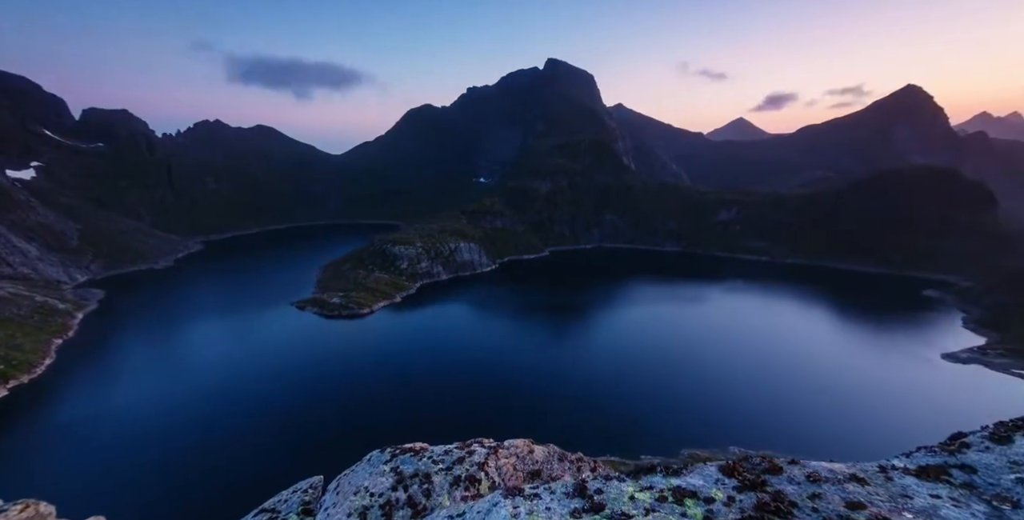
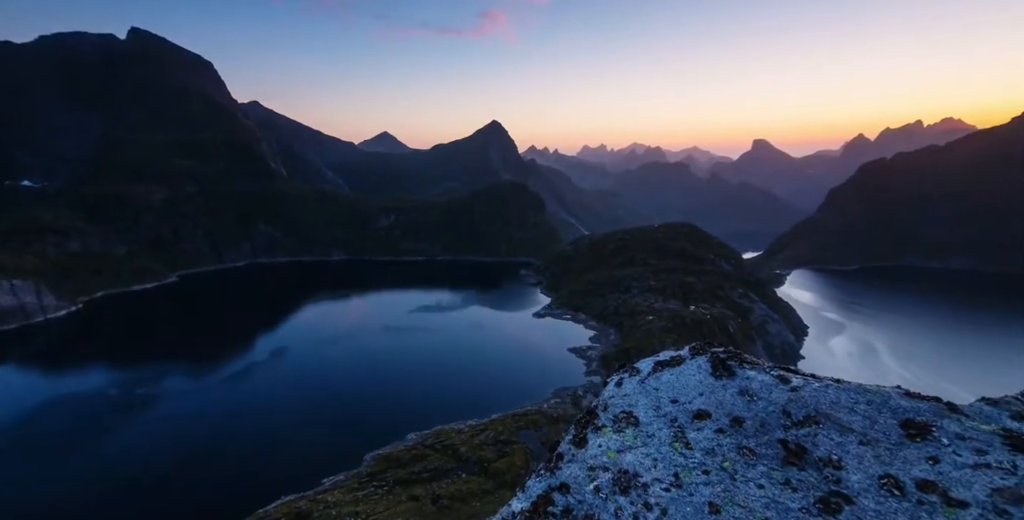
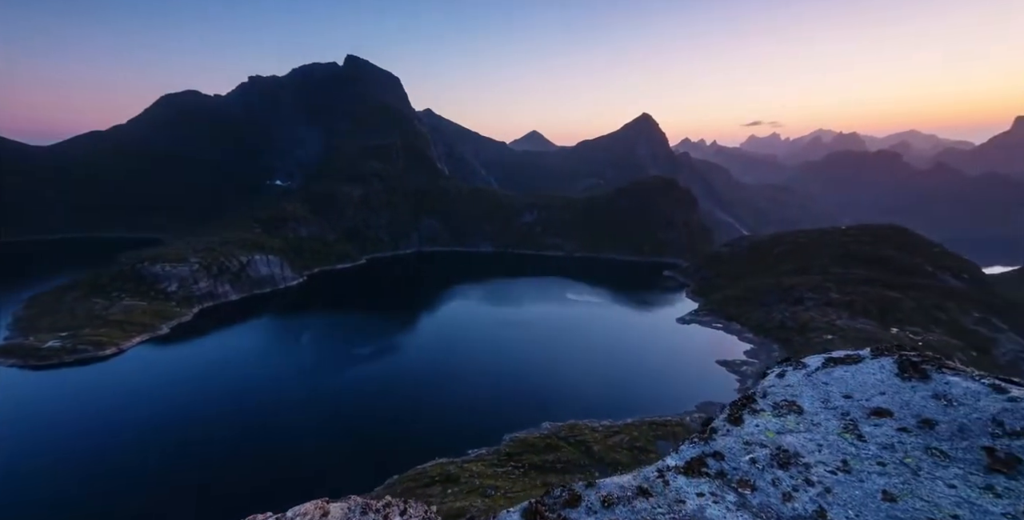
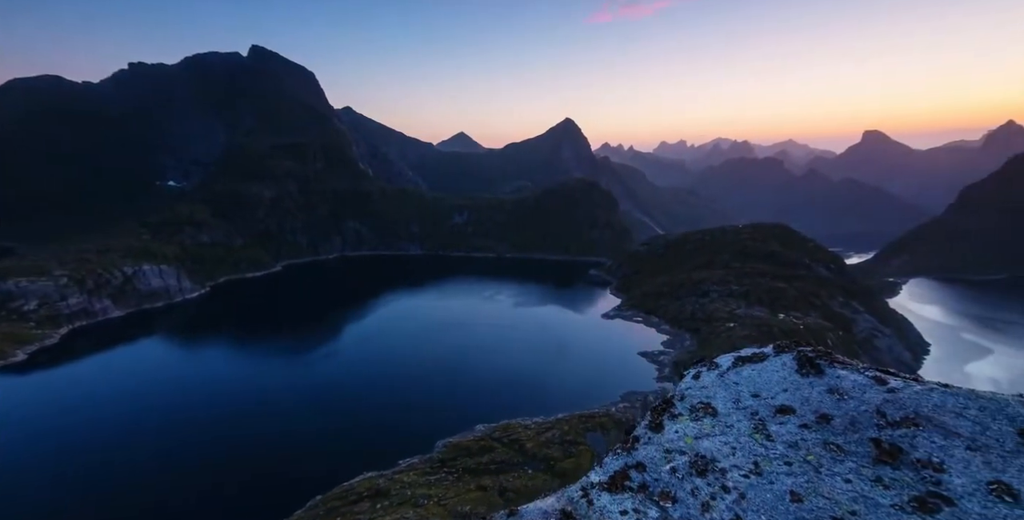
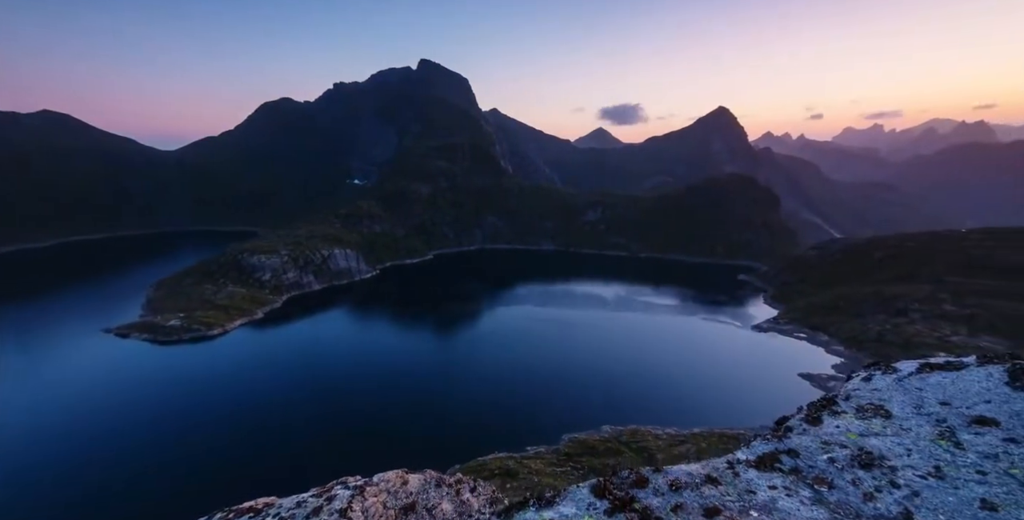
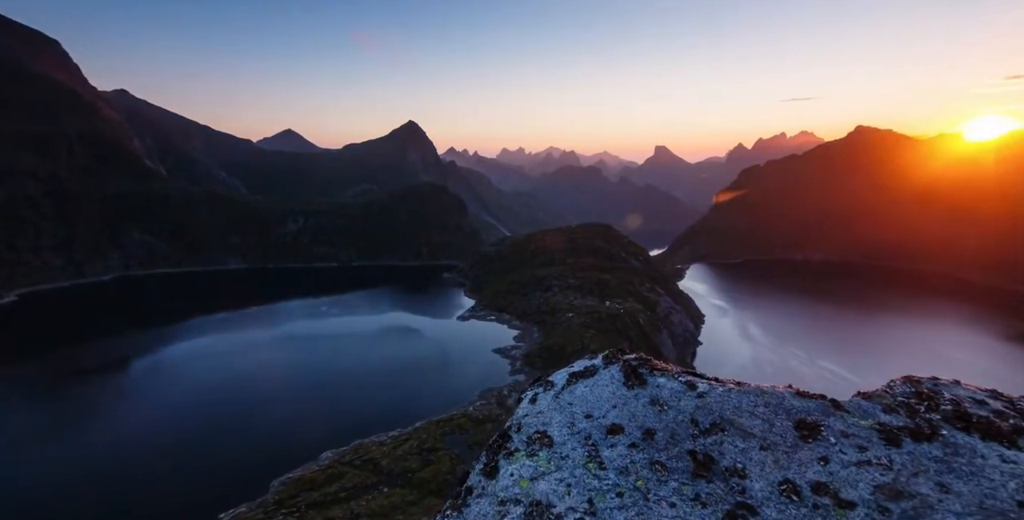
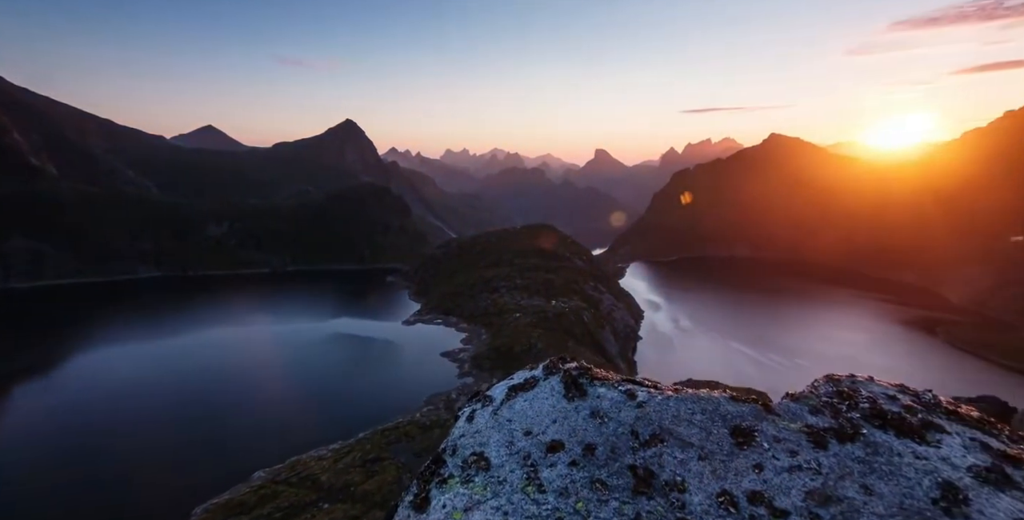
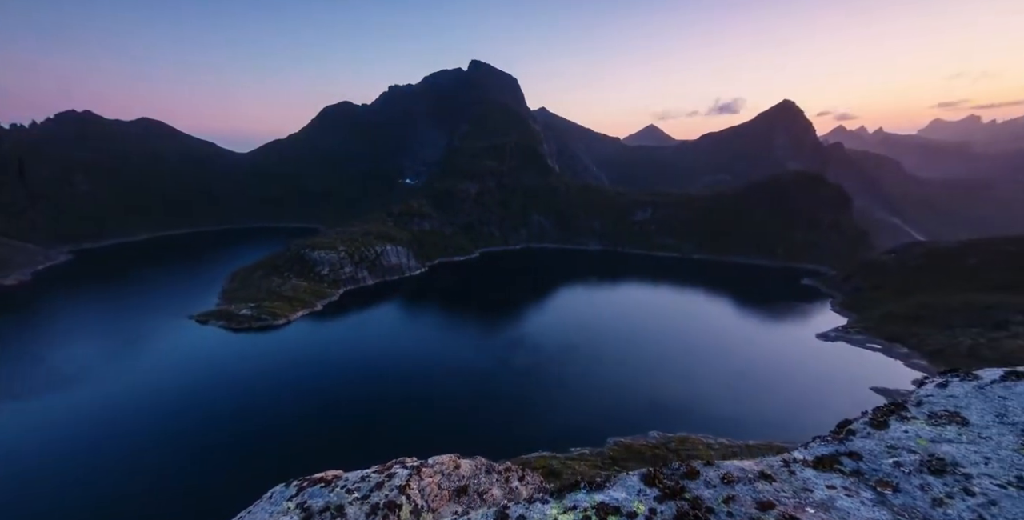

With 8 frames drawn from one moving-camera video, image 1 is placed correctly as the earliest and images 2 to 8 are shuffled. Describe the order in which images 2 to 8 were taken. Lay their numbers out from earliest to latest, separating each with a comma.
8, 5, 3, 4, 2, 6, 7
